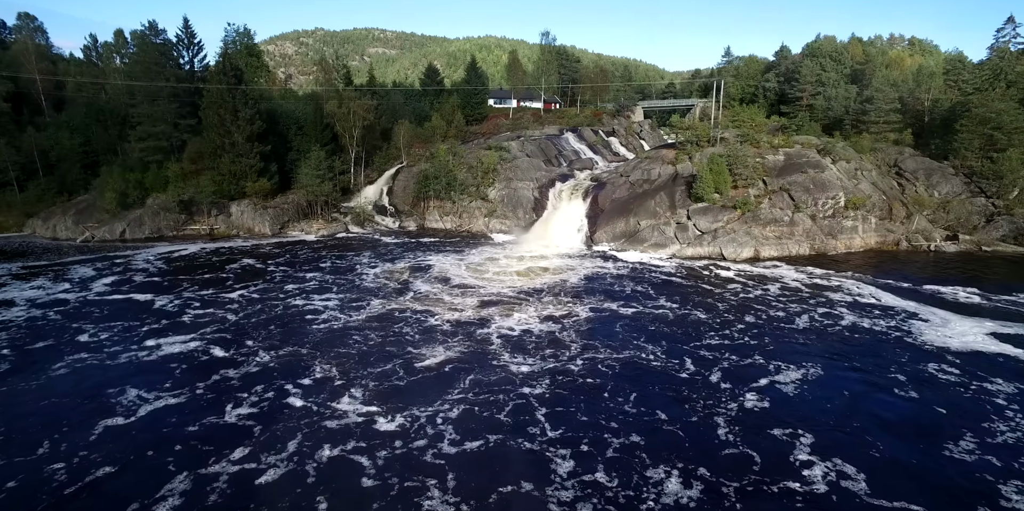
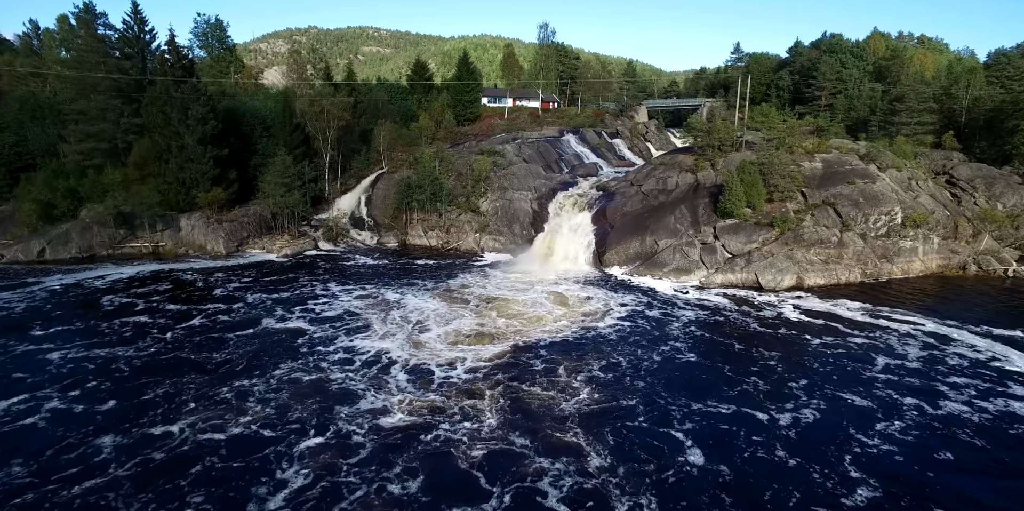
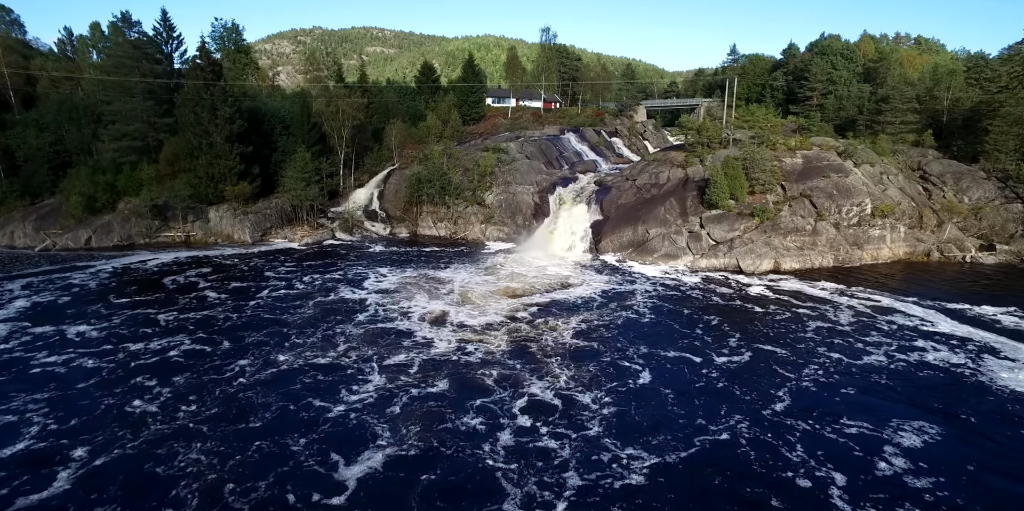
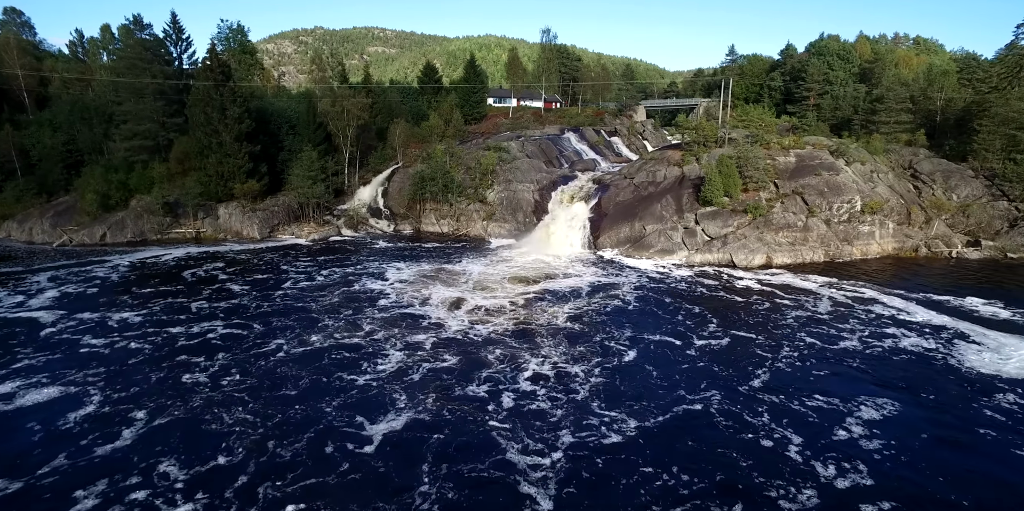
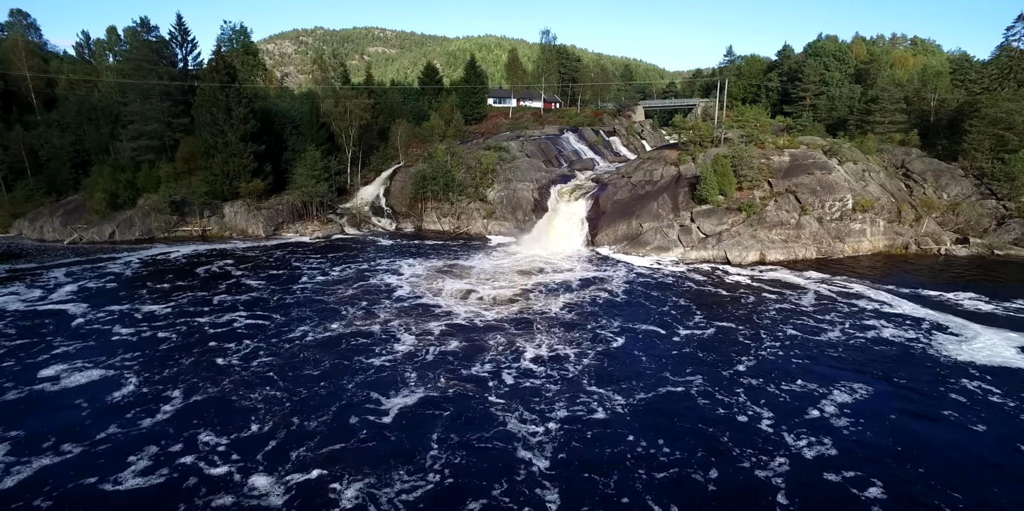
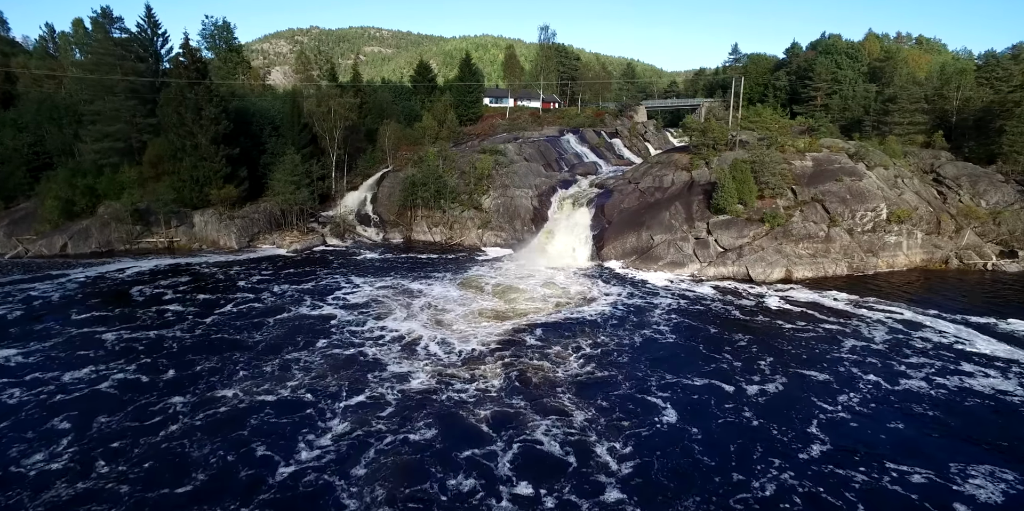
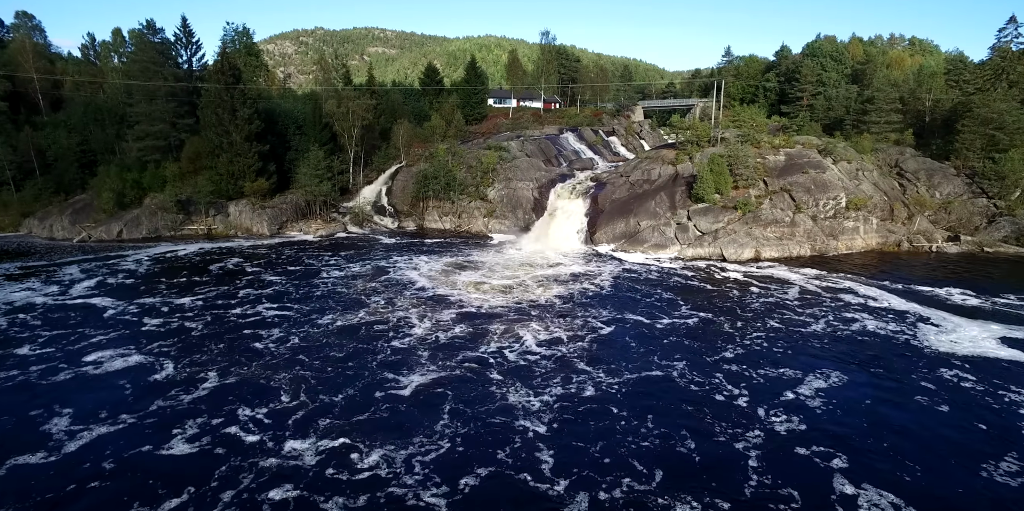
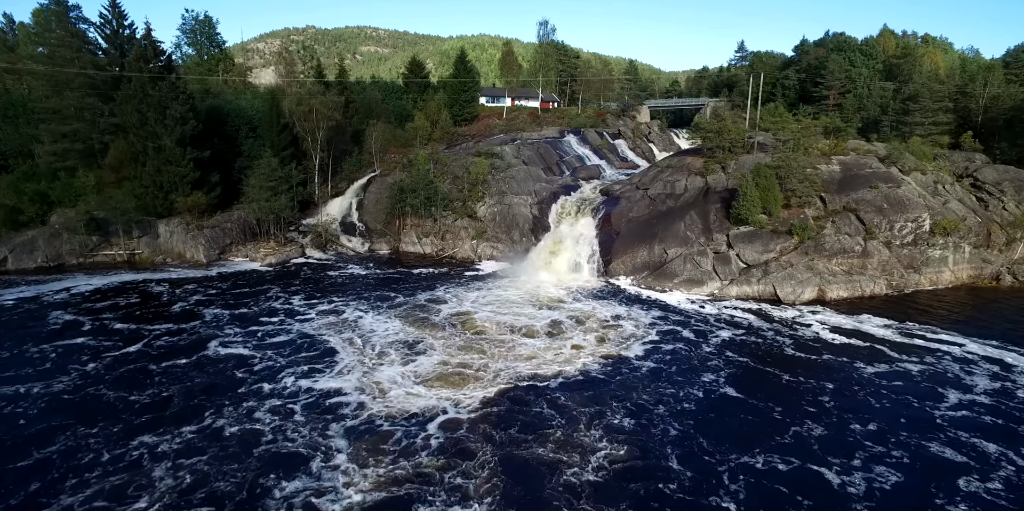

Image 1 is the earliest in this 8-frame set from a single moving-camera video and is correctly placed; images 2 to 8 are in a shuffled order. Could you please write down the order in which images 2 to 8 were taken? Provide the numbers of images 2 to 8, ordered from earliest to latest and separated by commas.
7, 5, 4, 3, 6, 2, 8
